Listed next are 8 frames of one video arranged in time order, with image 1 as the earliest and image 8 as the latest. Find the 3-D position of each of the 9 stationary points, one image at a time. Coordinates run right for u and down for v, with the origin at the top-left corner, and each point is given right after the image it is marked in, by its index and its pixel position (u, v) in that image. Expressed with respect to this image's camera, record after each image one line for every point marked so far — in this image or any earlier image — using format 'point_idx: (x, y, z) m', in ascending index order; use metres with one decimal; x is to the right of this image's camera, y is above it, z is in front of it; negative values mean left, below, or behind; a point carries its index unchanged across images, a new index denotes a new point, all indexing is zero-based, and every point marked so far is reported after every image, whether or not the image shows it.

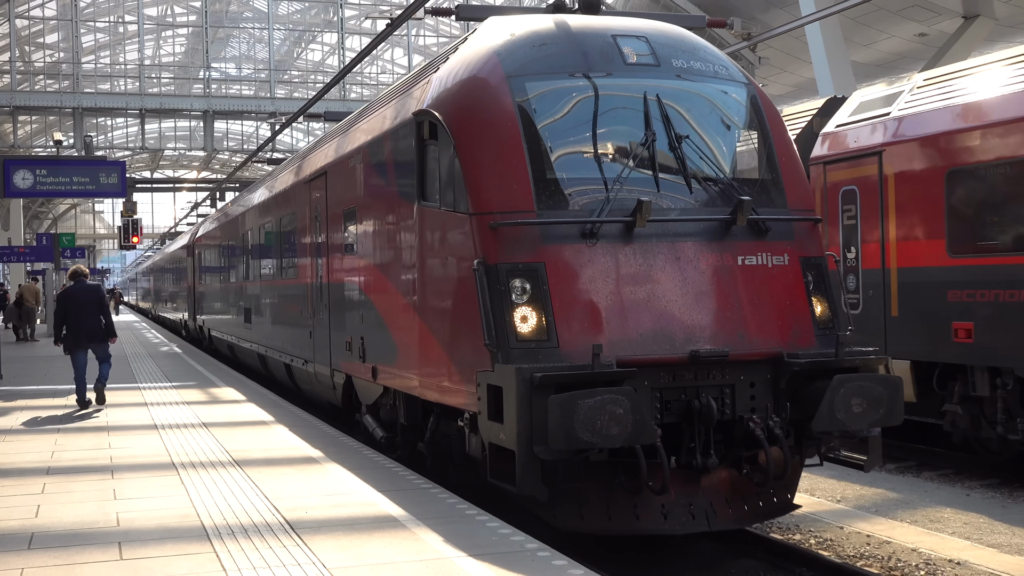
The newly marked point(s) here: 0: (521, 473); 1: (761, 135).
0: (0.0, -1.0, +4.9) m
1: (+1.8, +1.1, +6.2) m
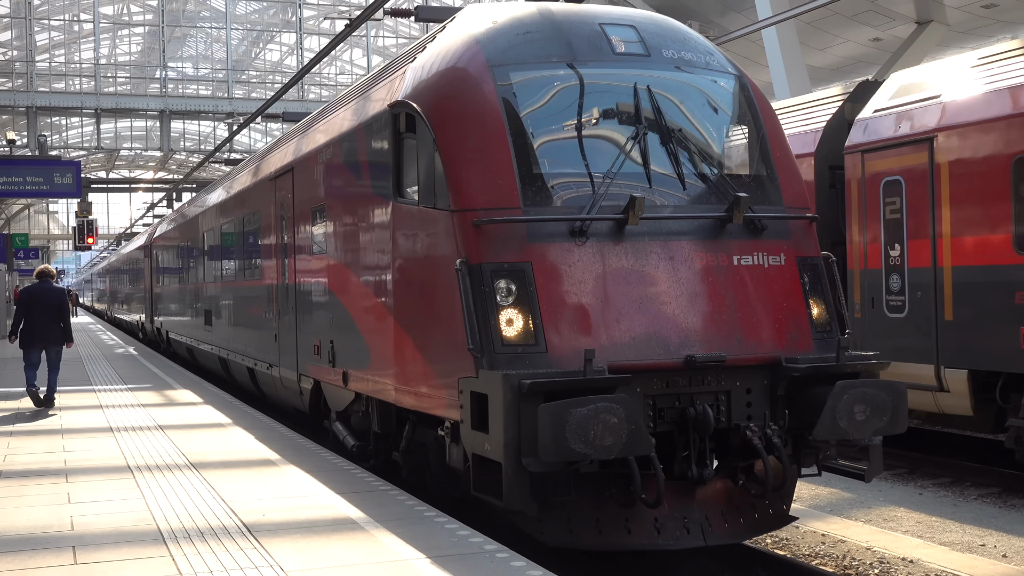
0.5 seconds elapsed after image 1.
0: (0.0, -1.1, +4.6) m
1: (+1.7, +1.1, +6.0) m
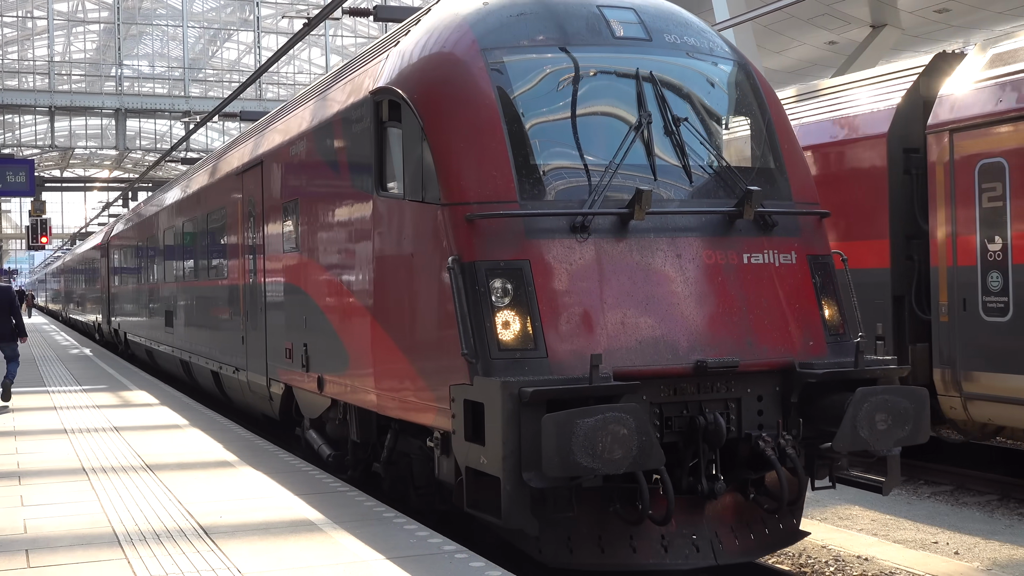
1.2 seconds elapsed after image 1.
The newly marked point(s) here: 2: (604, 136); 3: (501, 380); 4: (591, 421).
0: (0.0, -1.1, +4.2) m
1: (+1.6, +1.1, +5.7) m
2: (+0.5, +0.9, +5.1) m
3: (-0.1, -0.4, +4.2) m
4: (+0.4, -0.6, +4.0) m
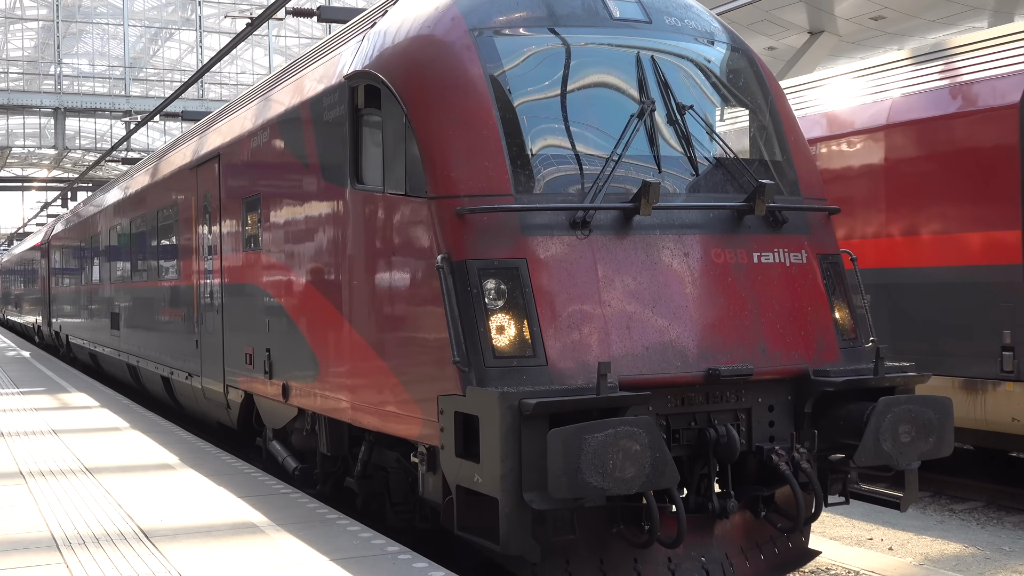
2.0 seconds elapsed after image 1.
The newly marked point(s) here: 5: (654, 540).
0: (0.0, -1.1, +3.8) m
1: (+1.5, +1.1, +5.4) m
2: (+0.5, +0.9, +4.7) m
3: (-0.1, -0.5, +3.8) m
4: (+0.4, -0.6, +3.6) m
5: (+0.7, -1.2, +4.0) m
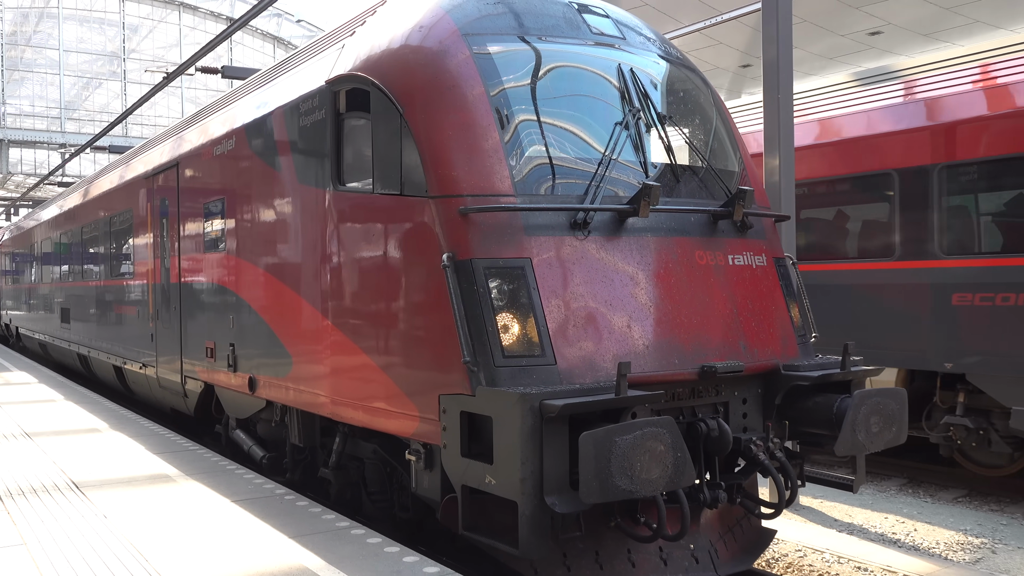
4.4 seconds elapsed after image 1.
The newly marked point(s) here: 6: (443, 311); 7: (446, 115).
0: (+0.1, -1.1, +3.9) m
1: (+1.4, +1.1, +5.6) m
2: (+0.4, +0.9, +4.8) m
3: (0.0, -0.5, +3.8) m
4: (+0.5, -0.6, +3.7) m
5: (+0.7, -1.2, +4.2) m
6: (-0.5, -0.2, +4.6) m
7: (-0.3, +0.9, +4.5) m
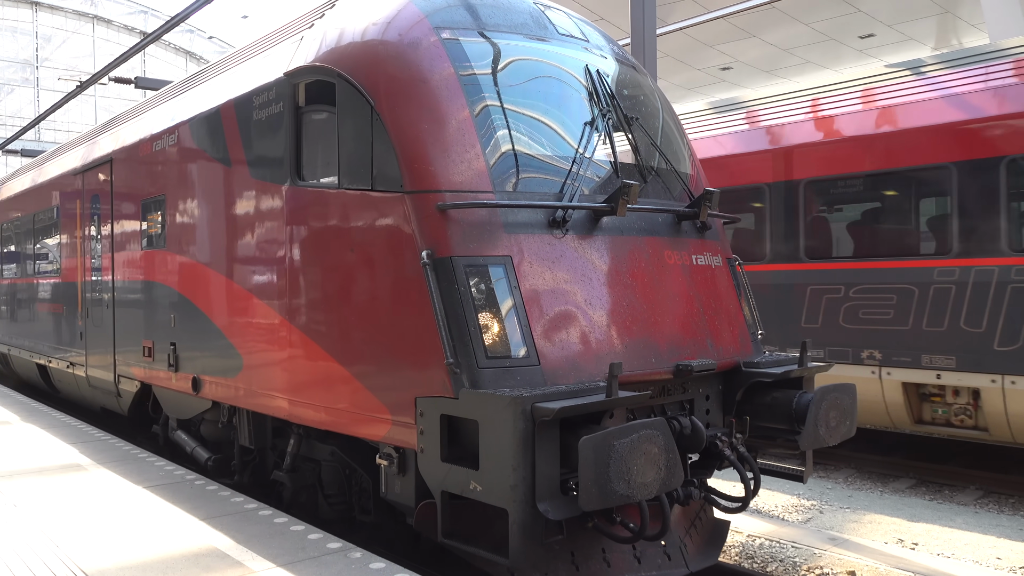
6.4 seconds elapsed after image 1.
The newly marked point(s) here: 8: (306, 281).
0: (0.0, -1.1, +3.8) m
1: (+1.1, +1.1, +5.7) m
2: (+0.3, +0.9, +4.8) m
3: (0.0, -0.4, +3.8) m
4: (+0.5, -0.6, +3.7) m
5: (+0.6, -1.2, +4.2) m
6: (-0.6, -0.2, +4.5) m
7: (-0.5, +0.9, +4.4) m
8: (-1.2, 0.0, +5.1) m
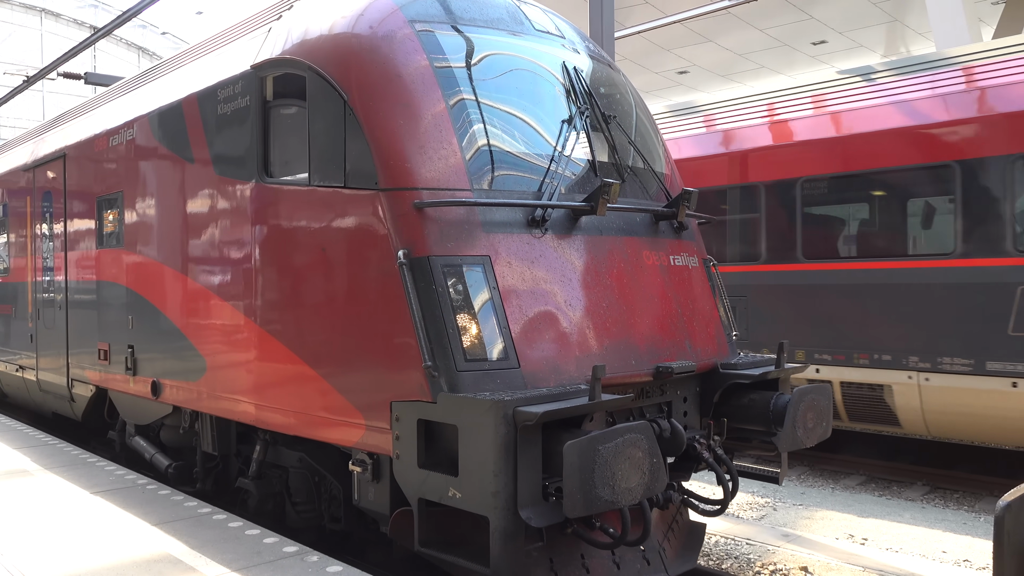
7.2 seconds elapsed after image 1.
0: (-0.1, -1.1, +3.7) m
1: (+0.9, +1.1, +5.7) m
2: (+0.1, +0.9, +4.7) m
3: (-0.1, -0.5, +3.7) m
4: (+0.4, -0.6, +3.6) m
5: (+0.5, -1.2, +4.1) m
6: (-0.7, -0.2, +4.3) m
7: (-0.6, +0.9, +4.3) m
8: (-1.3, 0.0, +4.9) m
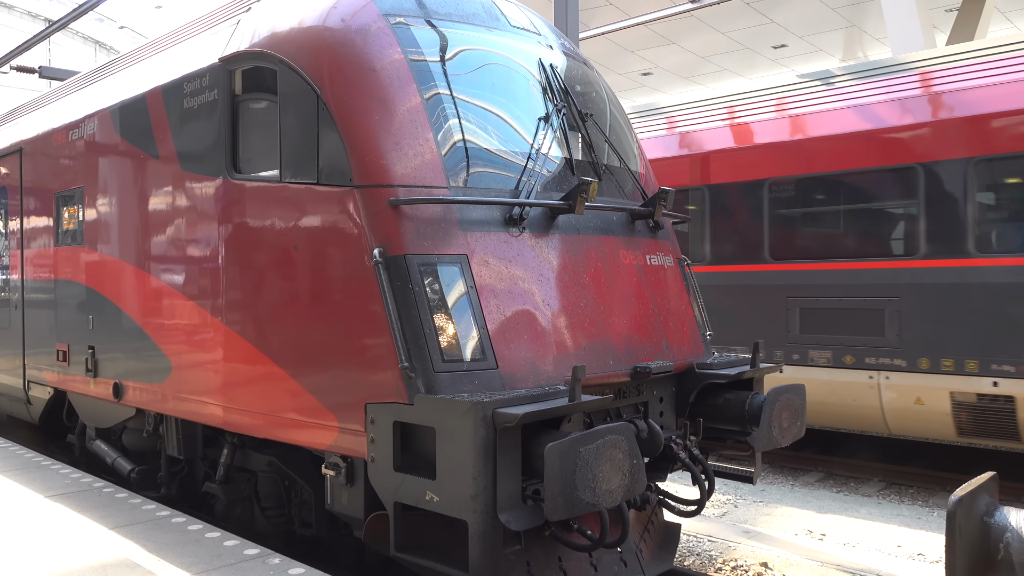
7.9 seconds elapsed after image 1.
0: (-0.1, -1.1, +3.6) m
1: (+0.7, +1.1, +5.6) m
2: (0.0, +0.9, +4.6) m
3: (-0.2, -0.4, +3.6) m
4: (+0.3, -0.6, +3.6) m
5: (+0.4, -1.2, +4.1) m
6: (-0.8, -0.2, +4.2) m
7: (-0.7, +0.9, +4.2) m
8: (-1.5, 0.0, +4.8) m
